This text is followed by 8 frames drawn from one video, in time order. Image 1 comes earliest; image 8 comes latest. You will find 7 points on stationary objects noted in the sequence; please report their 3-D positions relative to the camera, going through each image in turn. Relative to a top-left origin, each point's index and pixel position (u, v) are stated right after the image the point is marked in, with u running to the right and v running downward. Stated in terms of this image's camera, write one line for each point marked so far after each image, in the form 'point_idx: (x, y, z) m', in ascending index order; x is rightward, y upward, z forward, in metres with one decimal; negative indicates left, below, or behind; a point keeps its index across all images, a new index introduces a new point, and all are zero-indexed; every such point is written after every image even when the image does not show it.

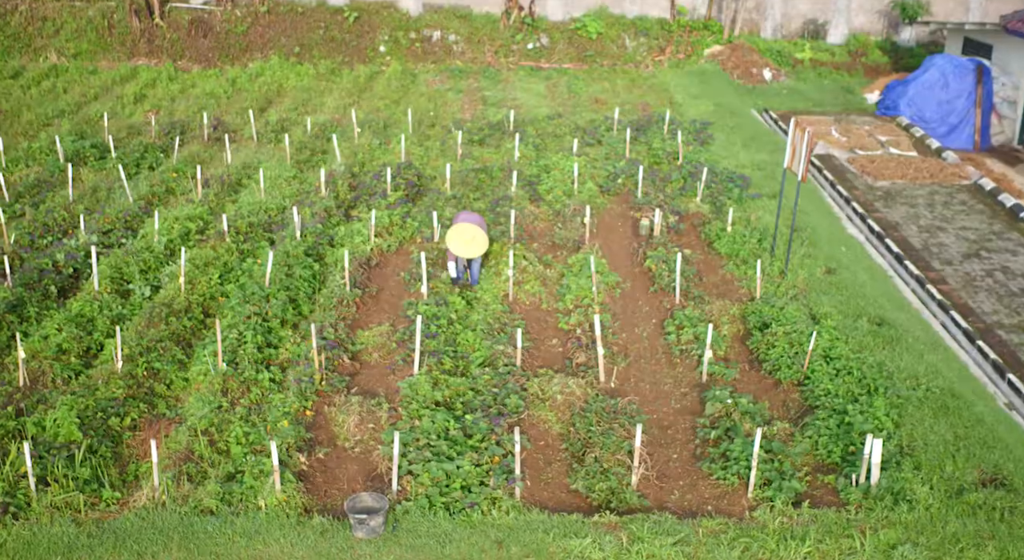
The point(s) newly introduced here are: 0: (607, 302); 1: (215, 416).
0: (+0.7, -0.2, +6.8) m
1: (-1.7, -0.8, +5.4) m
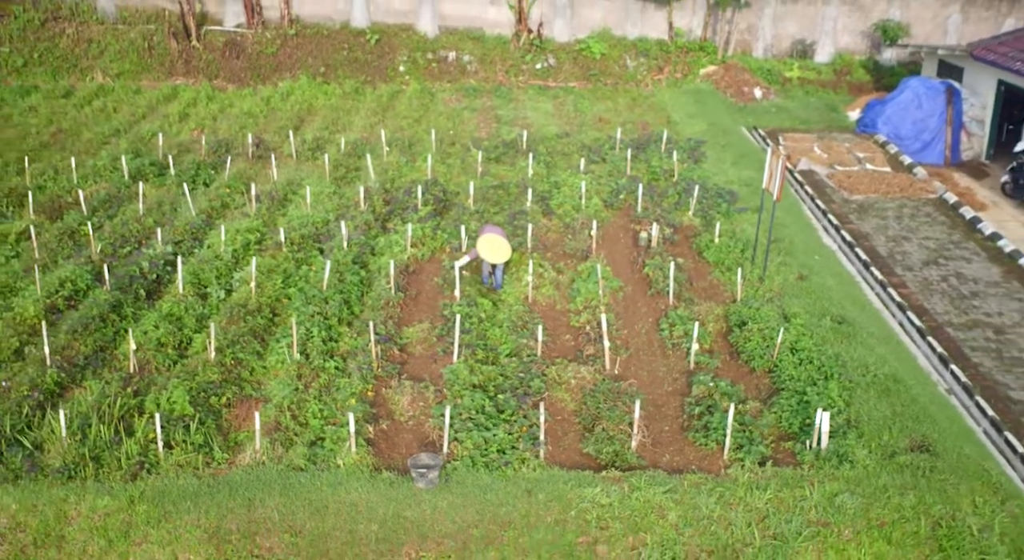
0: (+0.9, -0.2, +8.0) m
1: (-1.6, -0.9, +6.6) m
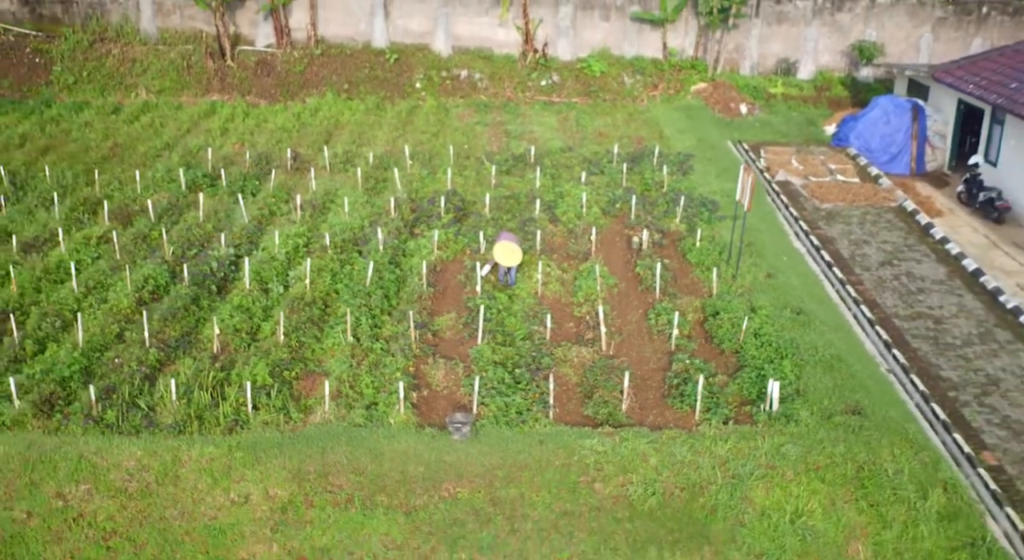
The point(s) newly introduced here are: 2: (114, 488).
0: (+1.0, -0.2, +9.6) m
1: (-1.4, -0.8, +8.1) m
2: (-3.1, -1.6, +7.1) m
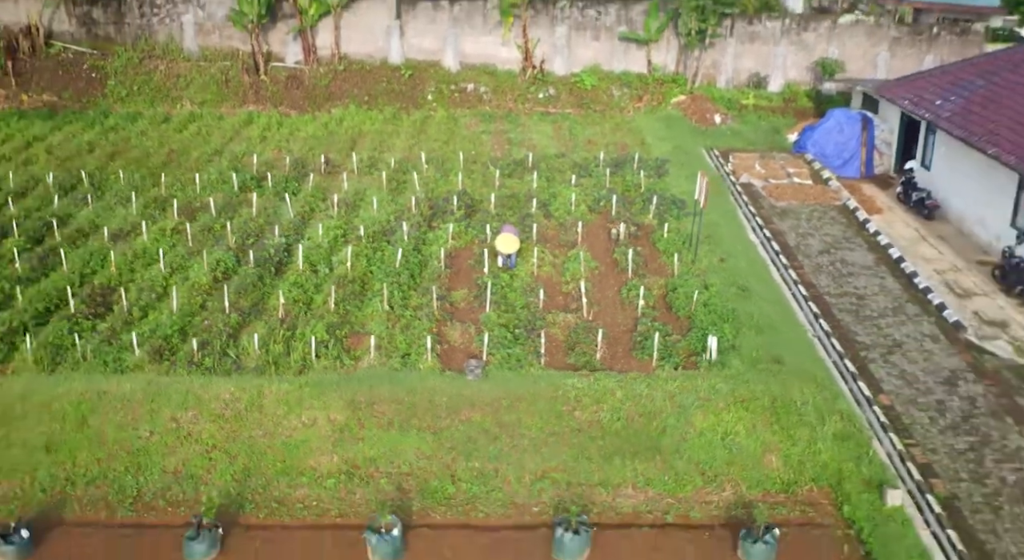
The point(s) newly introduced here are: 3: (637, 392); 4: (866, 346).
0: (+1.0, 0.0, +11.9) m
1: (-1.4, -0.6, +10.4) m
2: (-3.1, -1.4, +9.4) m
3: (+1.4, -1.1, +9.8) m
4: (+4.6, -0.8, +11.4) m
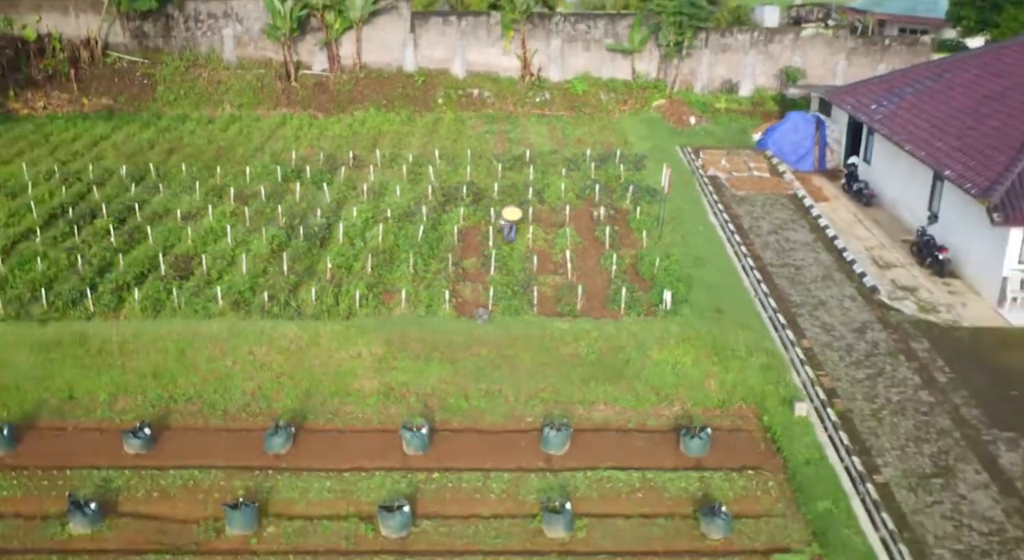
0: (+1.0, +0.5, +14.6) m
1: (-1.4, -0.1, +13.2) m
2: (-3.1, -0.9, +12.1) m
3: (+1.4, -0.7, +12.5) m
4: (+4.6, -0.4, +14.1) m
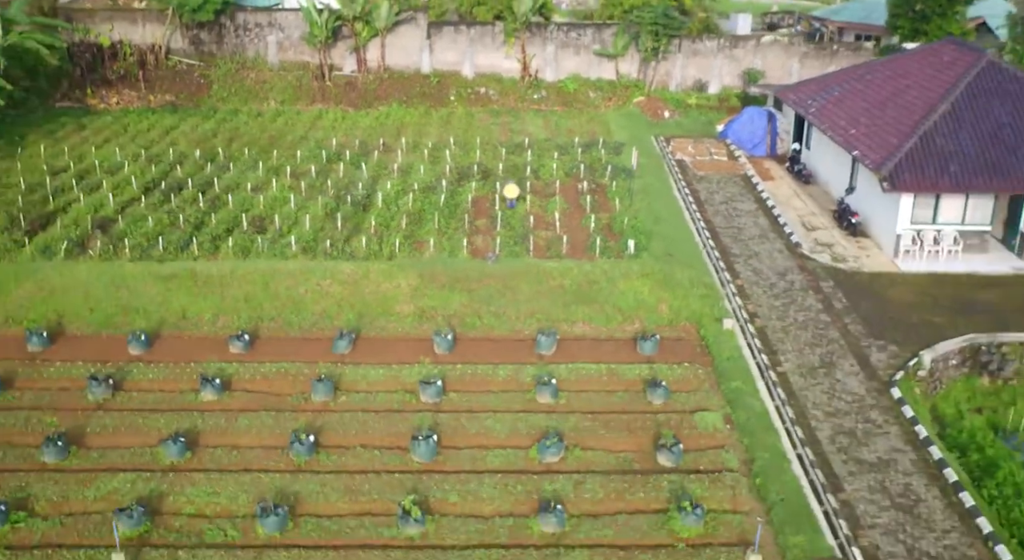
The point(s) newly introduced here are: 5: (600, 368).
0: (+1.1, +1.4, +18.6) m
1: (-1.4, +0.8, +17.2) m
2: (-3.1, 0.0, +16.1) m
3: (+1.4, +0.2, +16.5) m
4: (+4.6, +0.5, +18.1) m
5: (+1.4, -1.4, +14.3) m
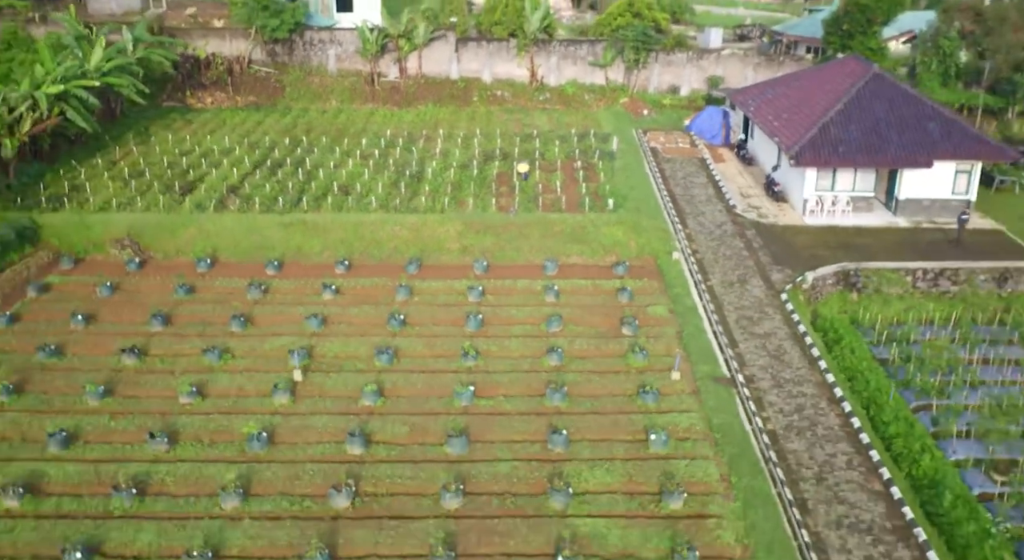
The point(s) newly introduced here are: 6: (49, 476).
0: (+1.5, +2.8, +25.6) m
1: (-1.0, +2.2, +24.2) m
2: (-2.7, +1.4, +23.1) m
3: (+1.8, +1.6, +23.5) m
4: (+5.0, +1.9, +25.1) m
5: (+1.8, 0.0, +21.2) m
6: (-7.6, -3.2, +14.6) m
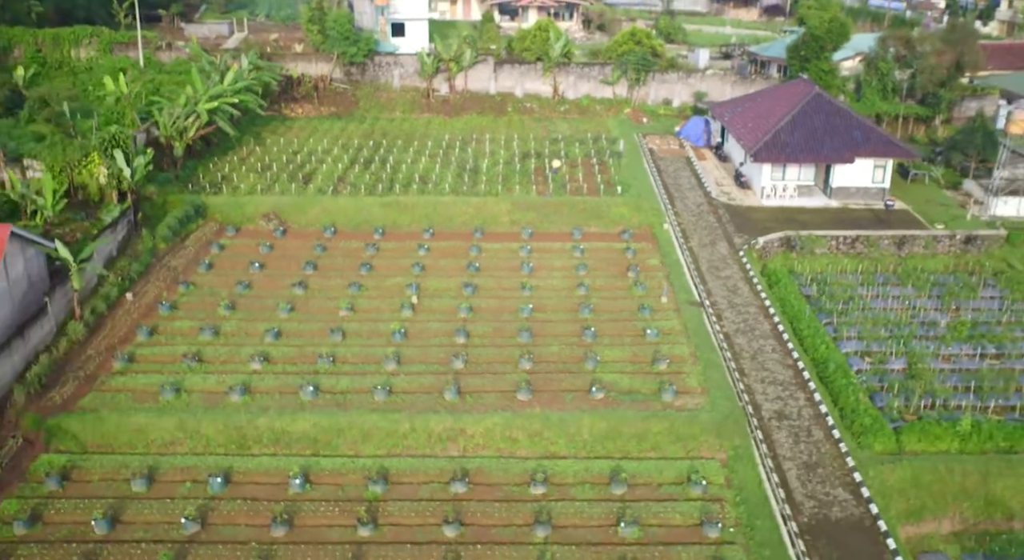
0: (+2.8, +4.1, +34.4) m
1: (+0.3, +3.5, +33.0) m
2: (-1.4, +2.7, +32.0) m
3: (+3.1, +2.9, +32.3) m
4: (+6.3, +3.2, +33.9) m
5: (+3.1, +1.3, +30.1) m
6: (-6.3, -1.9, +23.4) m
